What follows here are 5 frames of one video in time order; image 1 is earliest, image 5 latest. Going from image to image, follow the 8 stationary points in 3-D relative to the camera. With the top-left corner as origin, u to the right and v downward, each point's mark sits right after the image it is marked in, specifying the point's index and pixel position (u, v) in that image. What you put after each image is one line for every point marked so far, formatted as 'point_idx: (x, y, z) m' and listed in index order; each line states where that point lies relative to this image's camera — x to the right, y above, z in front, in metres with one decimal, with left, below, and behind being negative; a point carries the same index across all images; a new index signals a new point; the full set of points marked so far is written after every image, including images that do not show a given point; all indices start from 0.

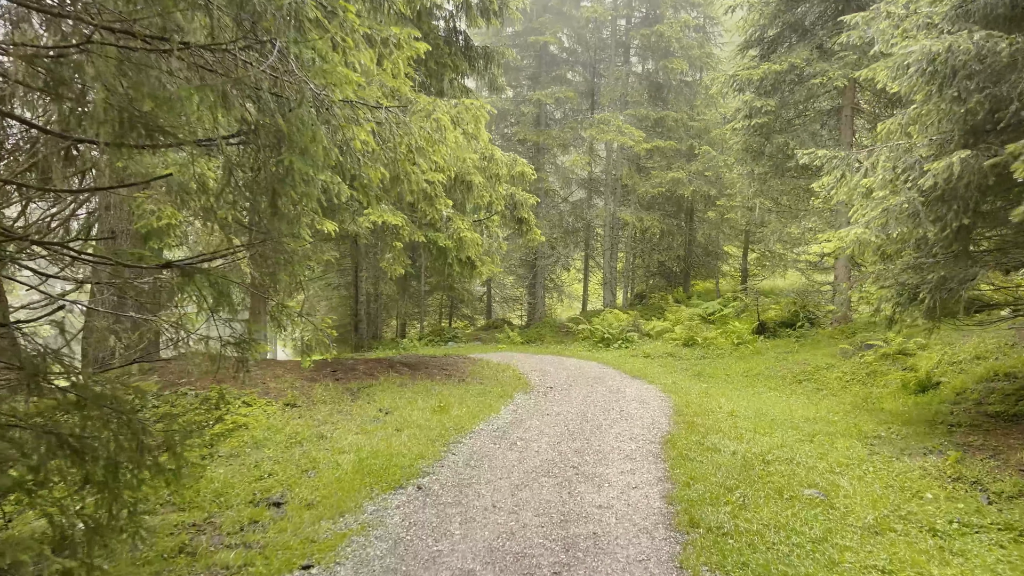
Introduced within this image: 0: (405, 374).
0: (-1.6, -1.3, +11.6) m
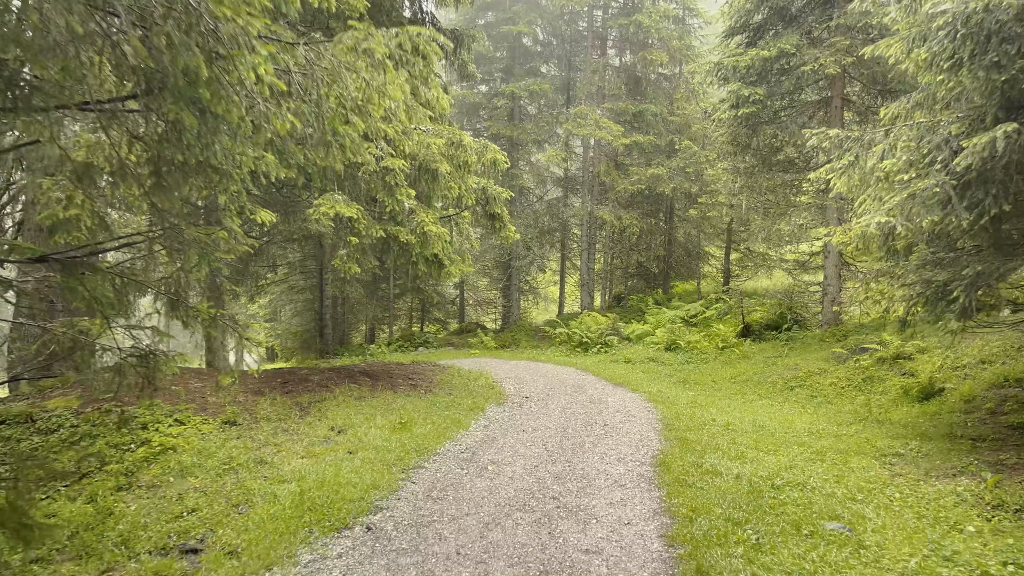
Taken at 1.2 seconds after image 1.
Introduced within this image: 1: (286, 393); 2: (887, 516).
0: (-2.0, -1.3, +10.5) m
1: (-2.8, -1.3, +9.5) m
2: (+2.8, -1.7, +5.7) m
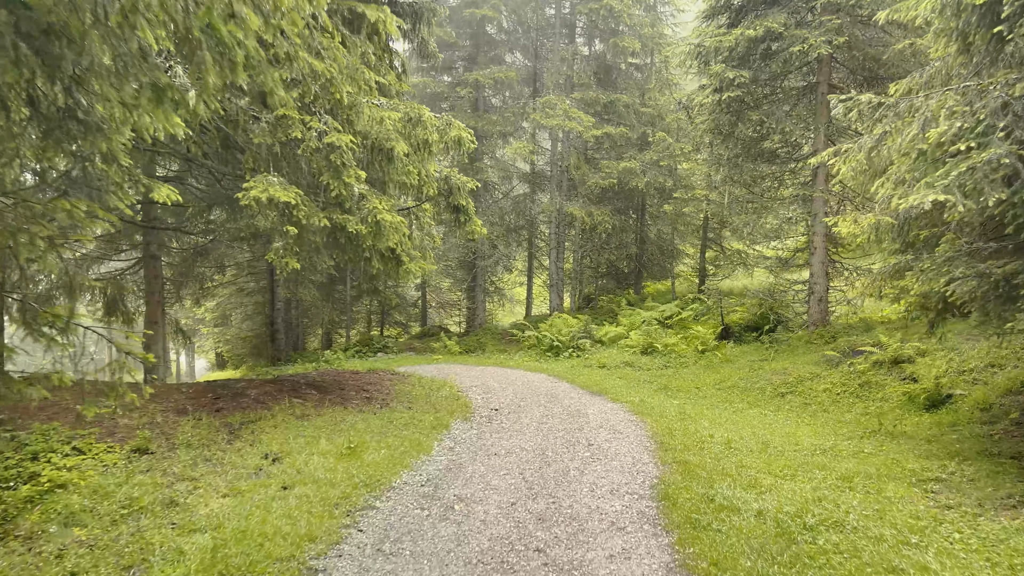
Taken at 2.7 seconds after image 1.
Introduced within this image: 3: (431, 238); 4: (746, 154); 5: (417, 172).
0: (-2.4, -1.3, +9.1) m
1: (-3.2, -1.3, +8.1) m
2: (+2.7, -1.7, +4.6) m
3: (-1.3, +0.8, +12.4) m
4: (+4.7, +2.7, +15.3) m
5: (-1.1, +1.3, +8.8) m
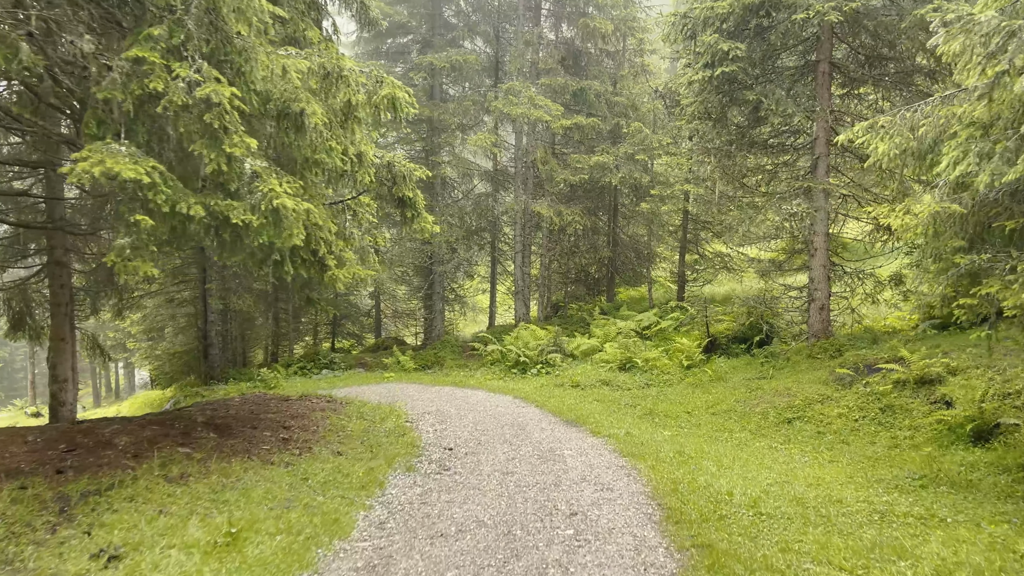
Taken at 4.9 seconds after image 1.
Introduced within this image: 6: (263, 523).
0: (-2.8, -1.5, +6.9) m
1: (-3.5, -1.4, +5.9) m
2: (+2.5, -1.7, +2.6) m
3: (-1.9, +0.7, +10.3) m
4: (+4.0, +2.6, +13.5) m
5: (-1.5, +1.2, +6.7) m
6: (-1.7, -1.6, +5.2) m
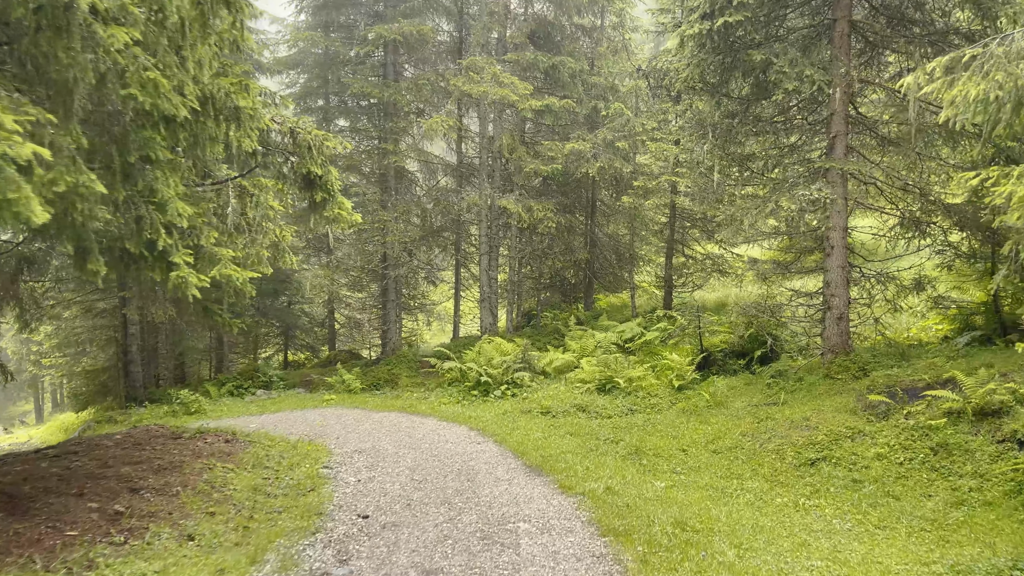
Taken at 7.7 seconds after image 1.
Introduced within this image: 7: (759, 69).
0: (-3.3, -1.5, +4.5) m
1: (-4.0, -1.5, +3.4) m
2: (+2.1, -1.7, +0.3) m
3: (-2.4, +0.6, +7.8) m
4: (+3.3, +2.5, +11.2) m
5: (-2.0, +1.2, +4.3) m
6: (-2.1, -1.6, +2.8) m
7: (+3.4, +3.0, +10.6) m
